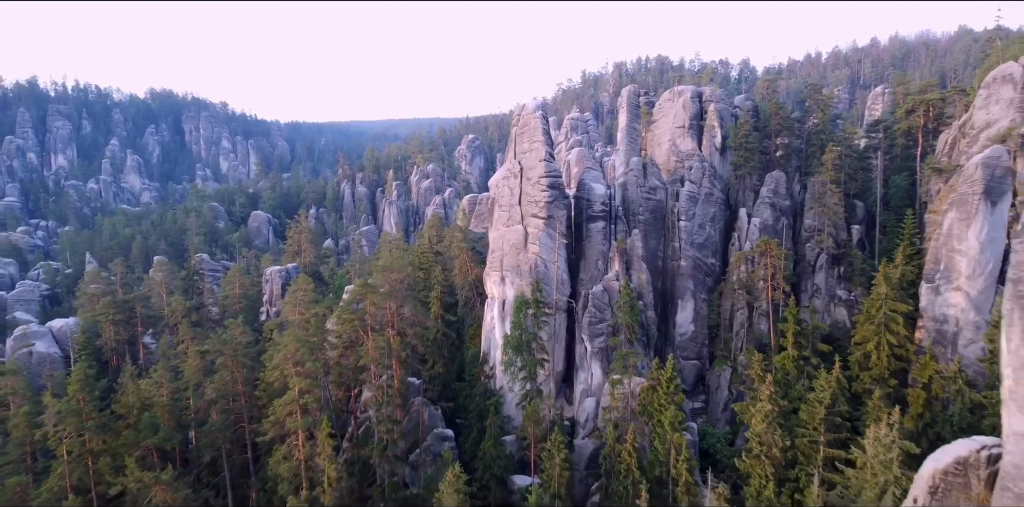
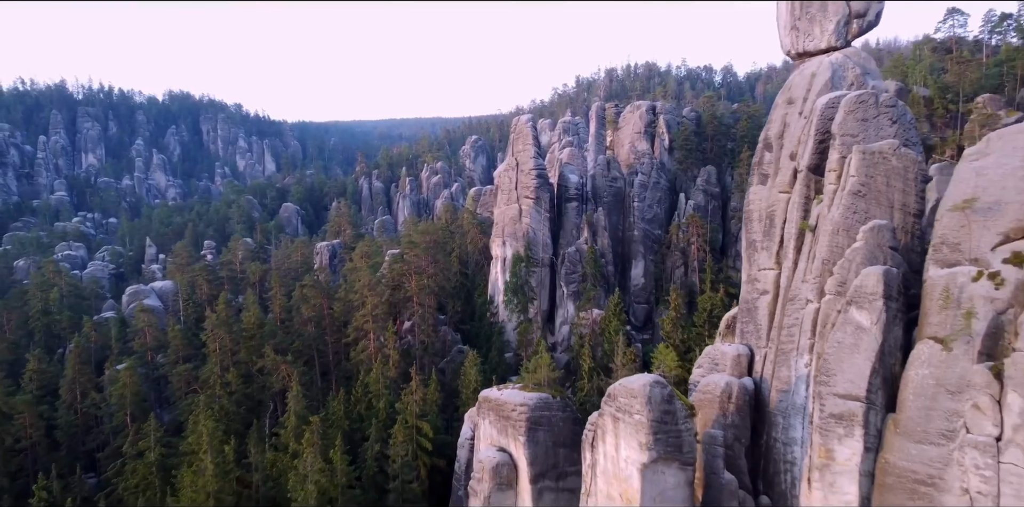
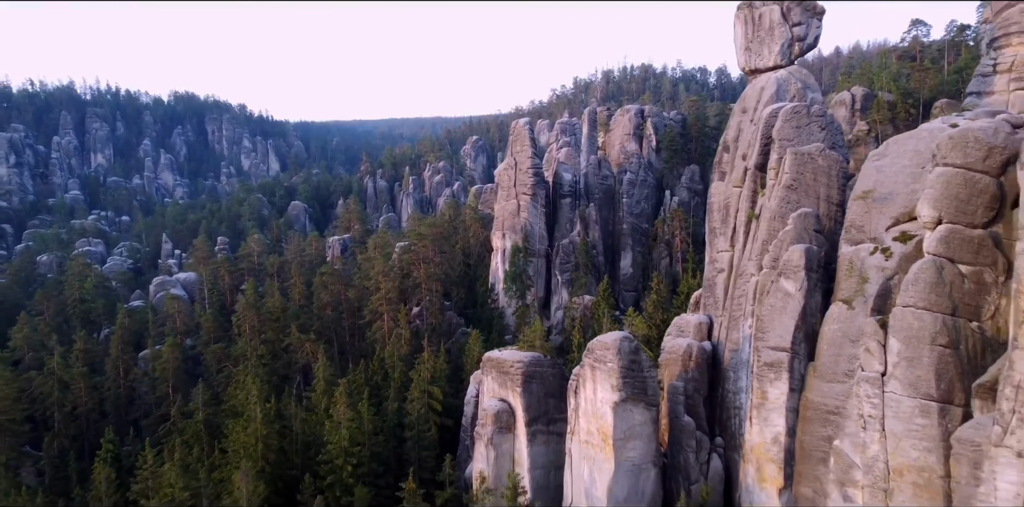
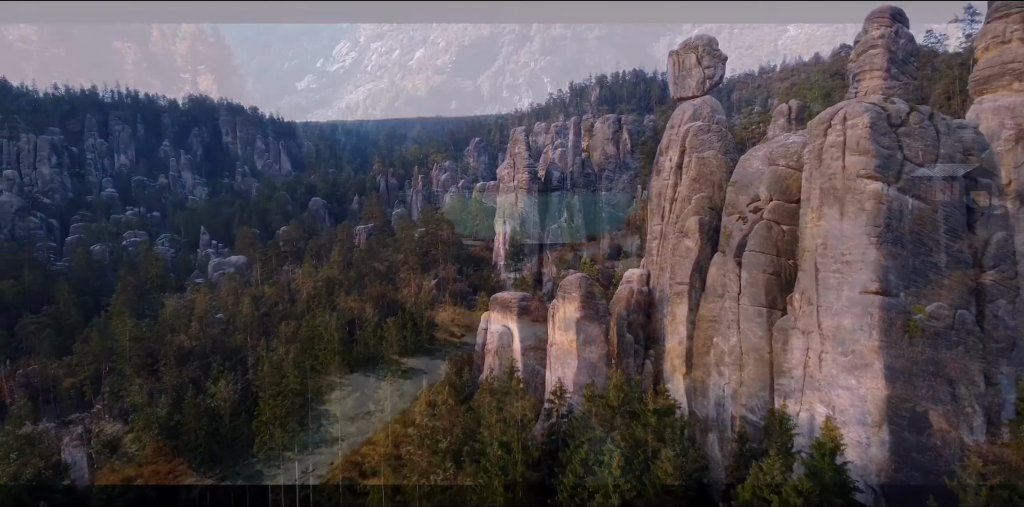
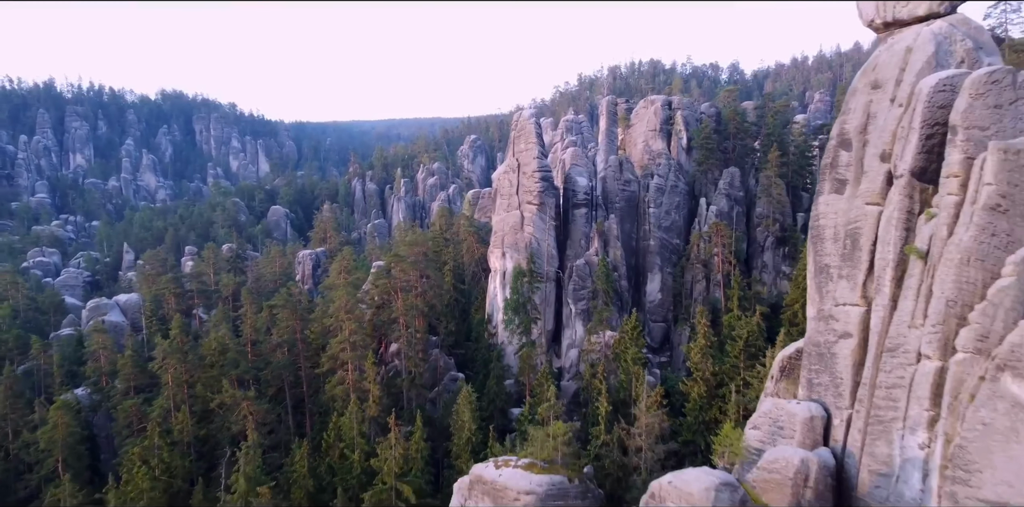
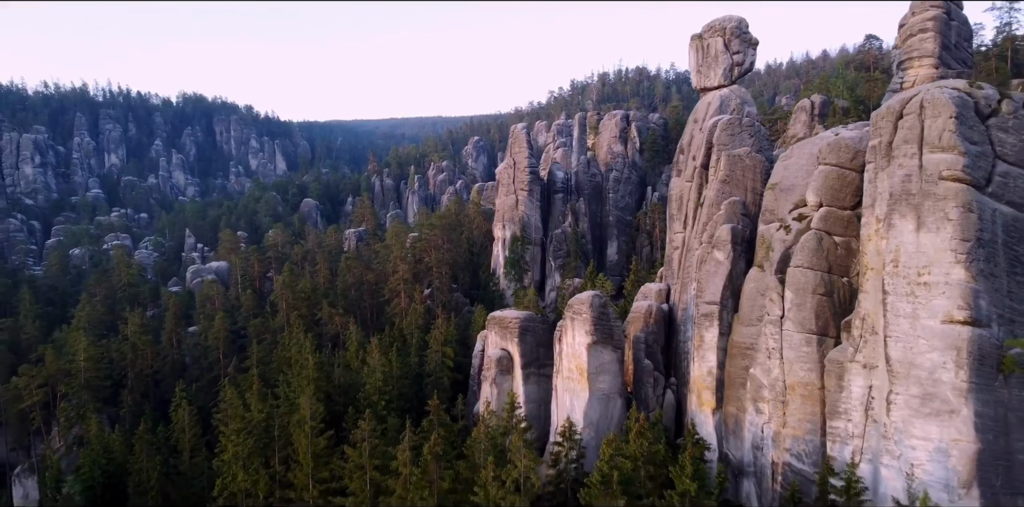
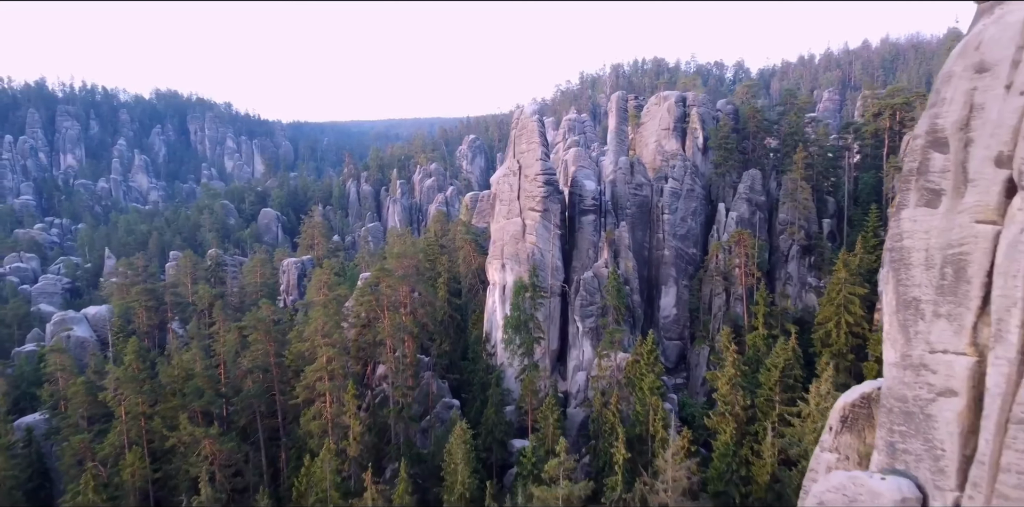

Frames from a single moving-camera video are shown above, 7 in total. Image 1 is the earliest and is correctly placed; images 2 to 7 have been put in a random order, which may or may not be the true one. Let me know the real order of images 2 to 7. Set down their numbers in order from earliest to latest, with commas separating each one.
7, 5, 2, 3, 6, 4
